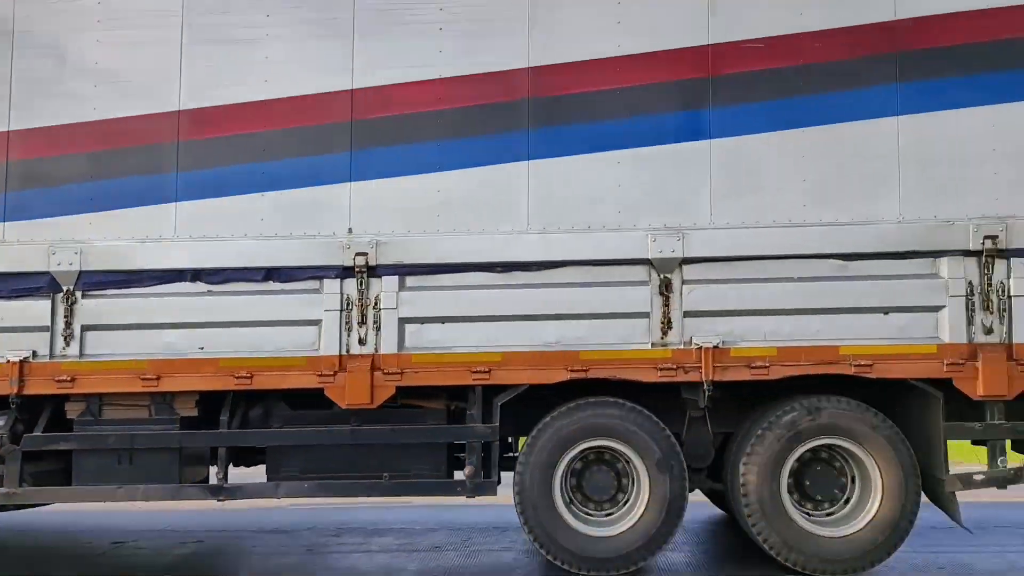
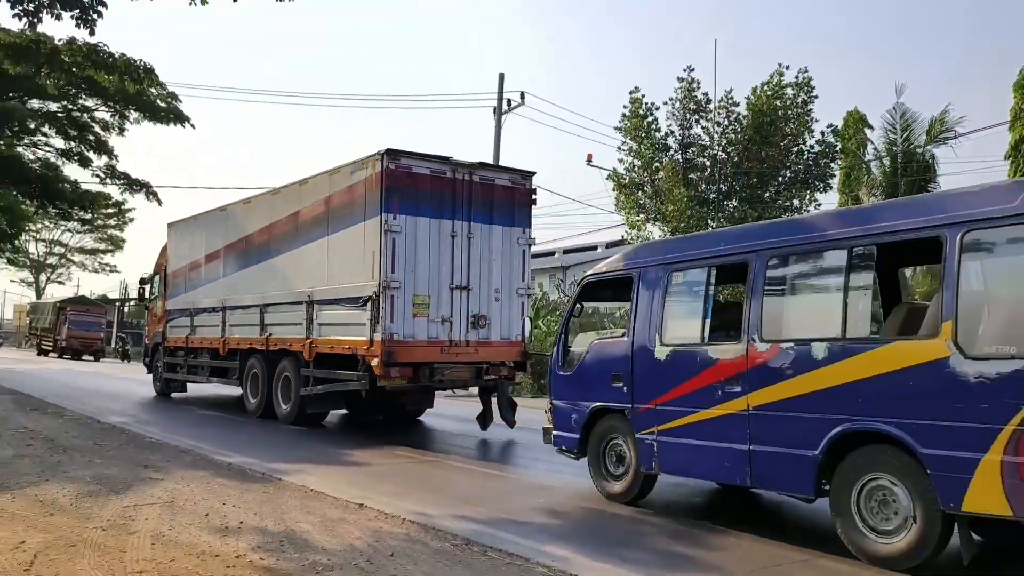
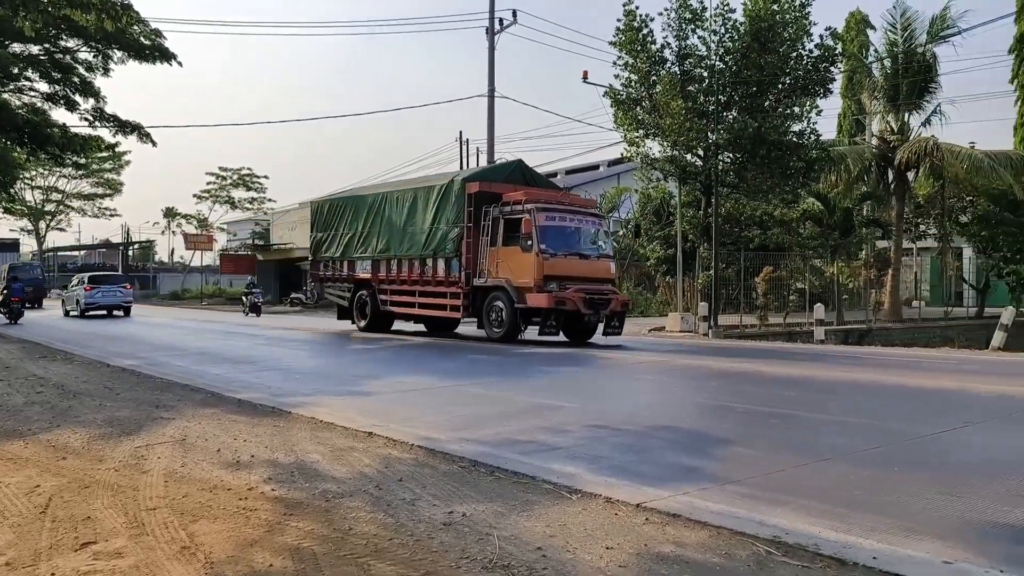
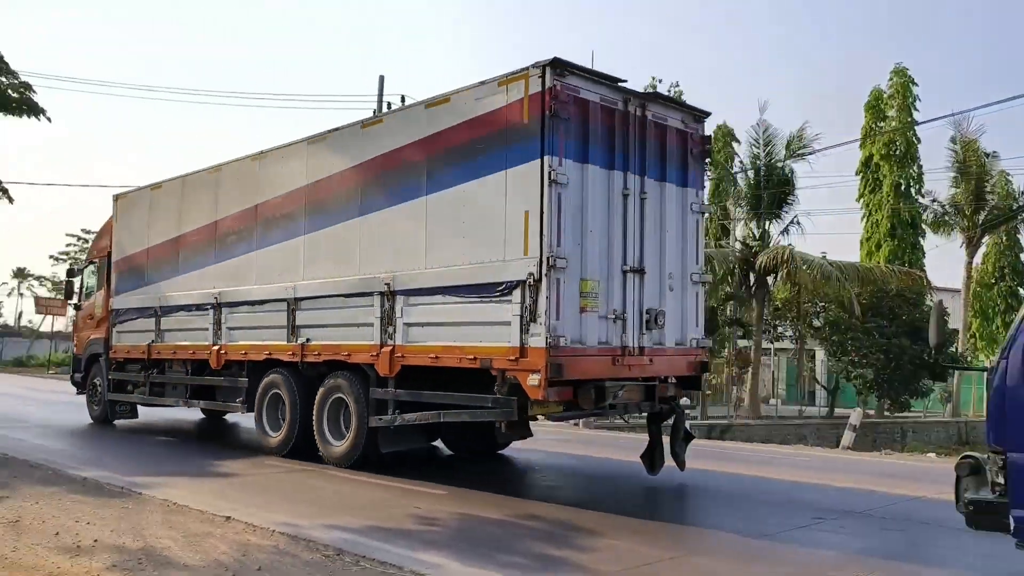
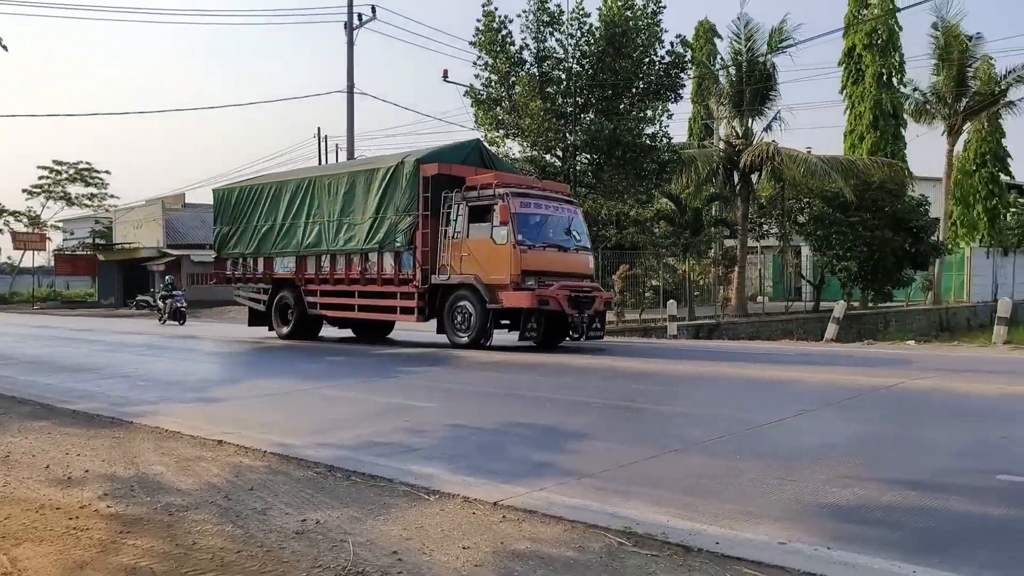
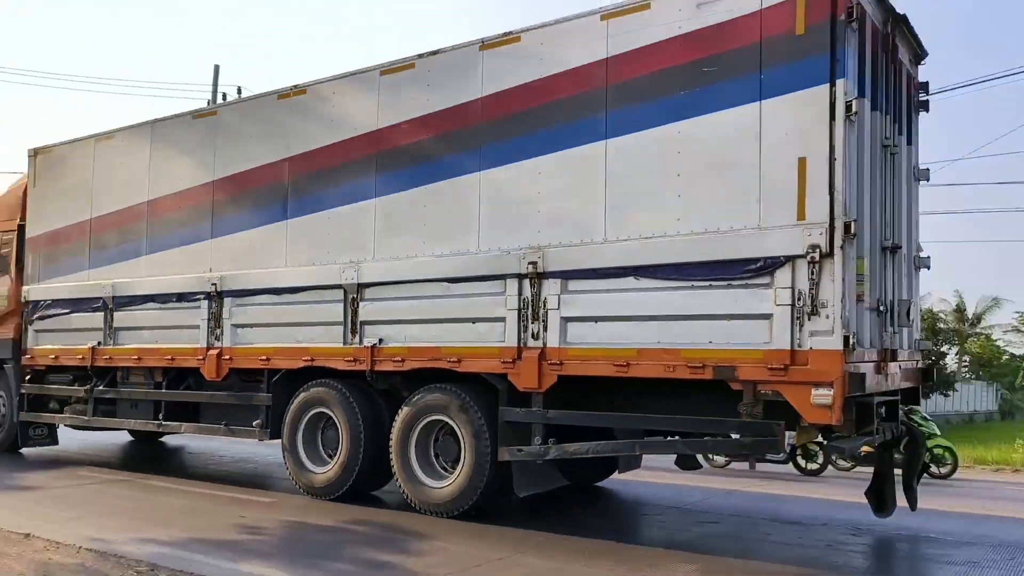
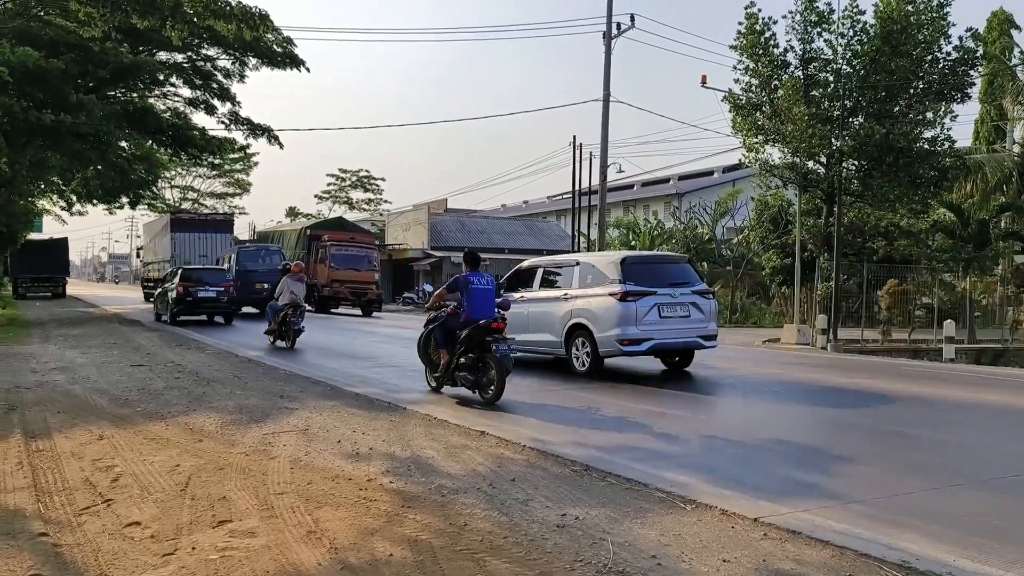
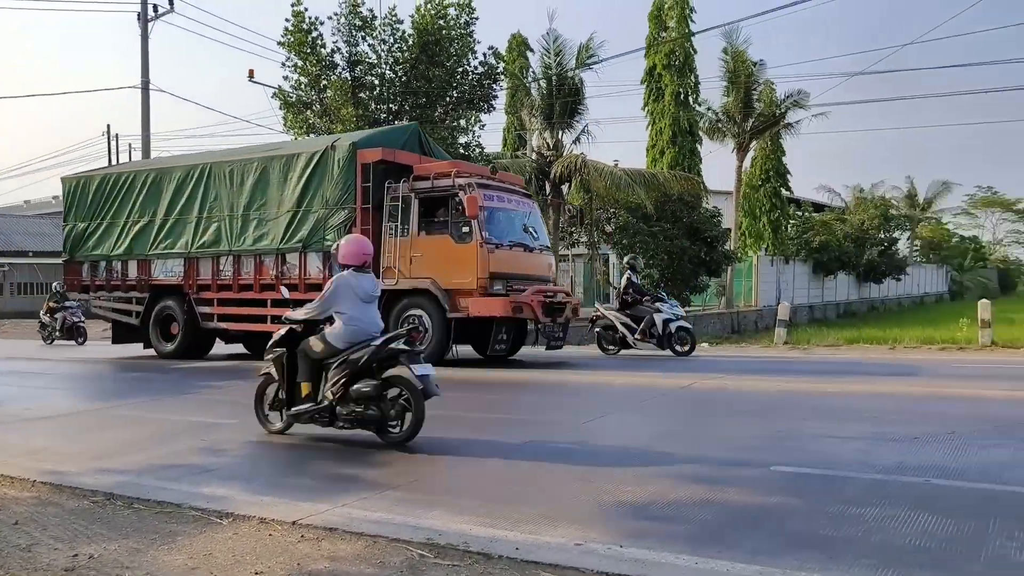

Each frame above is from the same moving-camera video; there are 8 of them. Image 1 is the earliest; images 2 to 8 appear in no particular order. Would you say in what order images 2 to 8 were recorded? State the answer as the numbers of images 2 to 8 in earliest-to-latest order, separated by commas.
6, 4, 2, 7, 3, 5, 8
